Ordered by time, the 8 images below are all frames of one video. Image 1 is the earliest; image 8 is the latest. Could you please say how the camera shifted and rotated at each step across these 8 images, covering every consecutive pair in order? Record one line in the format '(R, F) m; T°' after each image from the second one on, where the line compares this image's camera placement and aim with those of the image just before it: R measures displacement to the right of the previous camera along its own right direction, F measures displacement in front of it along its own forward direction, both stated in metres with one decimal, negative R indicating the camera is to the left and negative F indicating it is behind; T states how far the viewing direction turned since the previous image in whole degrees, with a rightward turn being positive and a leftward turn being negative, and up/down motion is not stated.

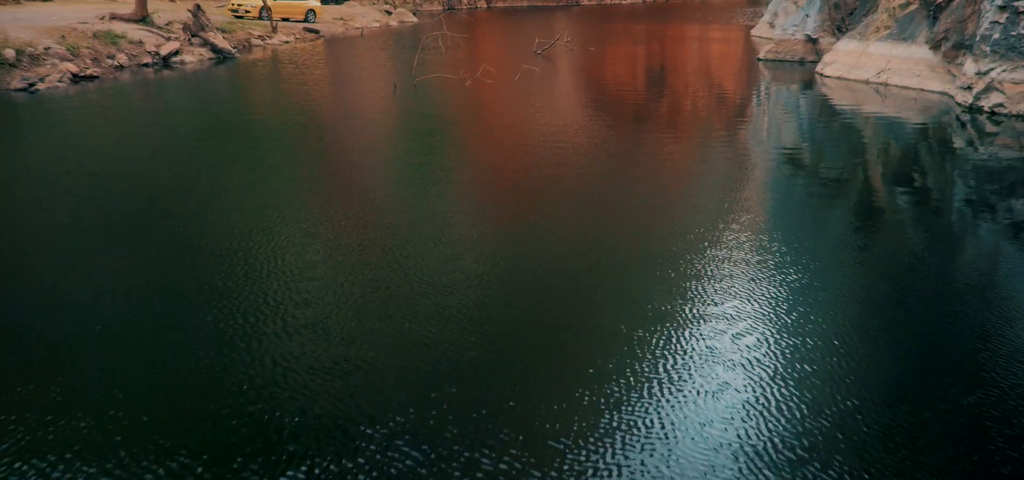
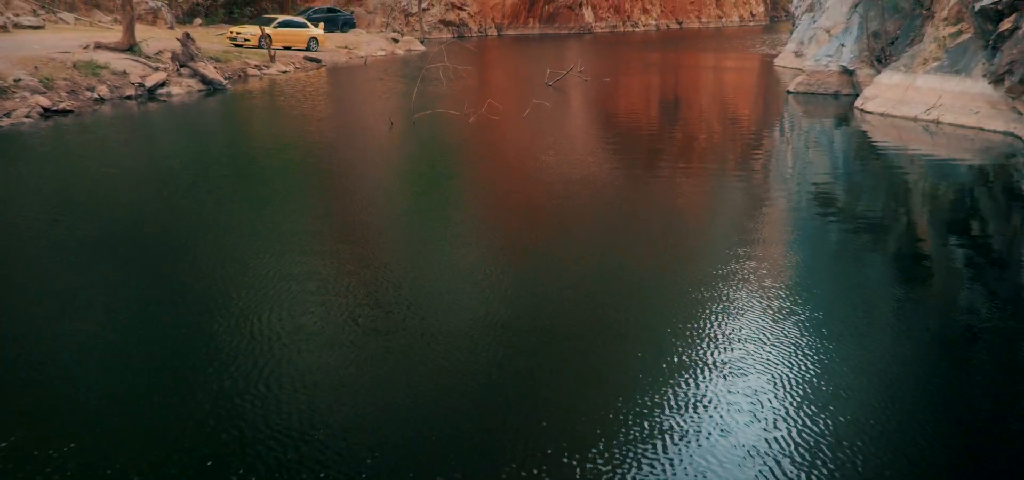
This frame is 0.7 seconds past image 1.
(+0.1, +1.3) m; -1°
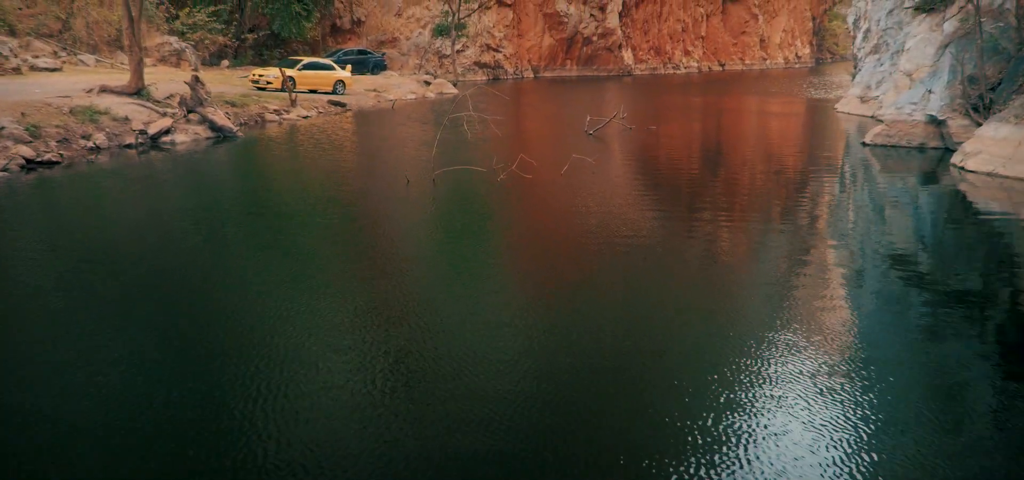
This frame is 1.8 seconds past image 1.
(0.0, +1.8) m; -2°
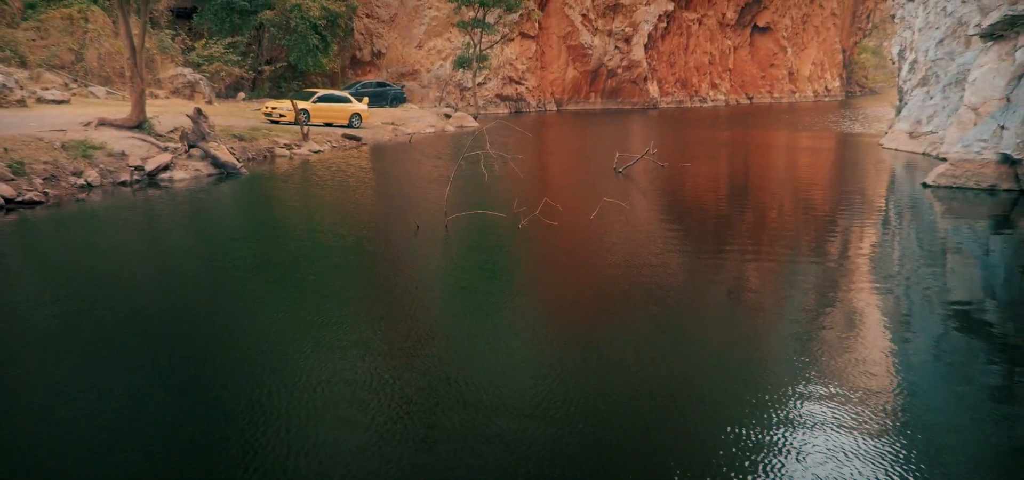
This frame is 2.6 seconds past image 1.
(0.0, +1.2) m; -1°
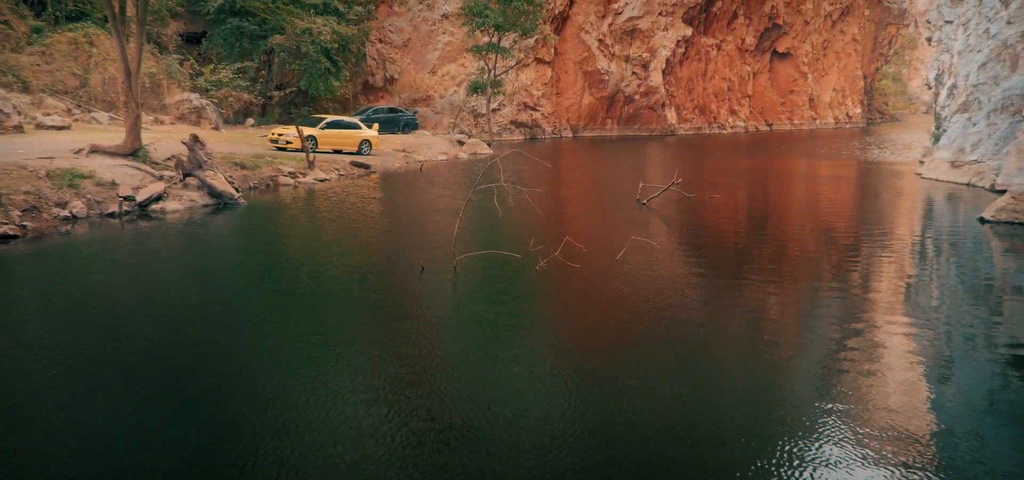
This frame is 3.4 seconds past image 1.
(0.0, +1.0) m; -1°
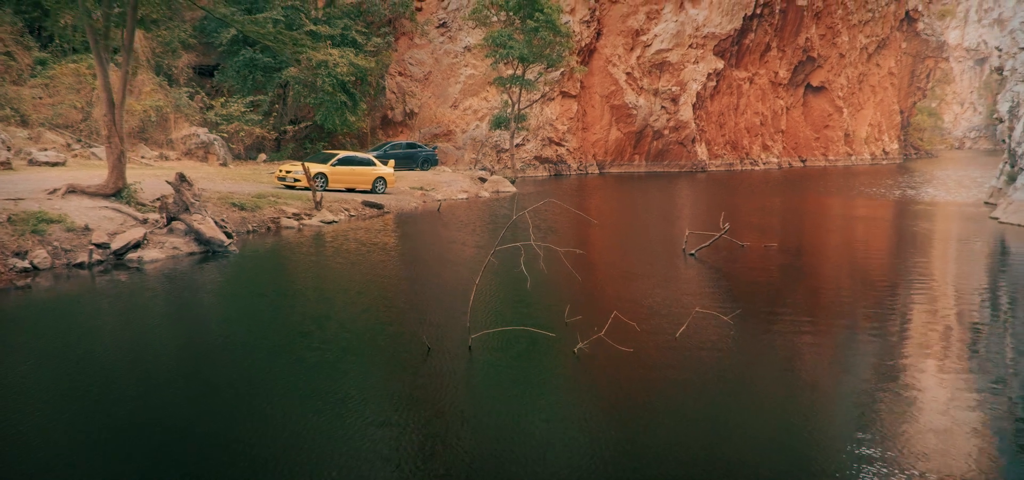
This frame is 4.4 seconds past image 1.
(-0.1, +1.8) m; -2°
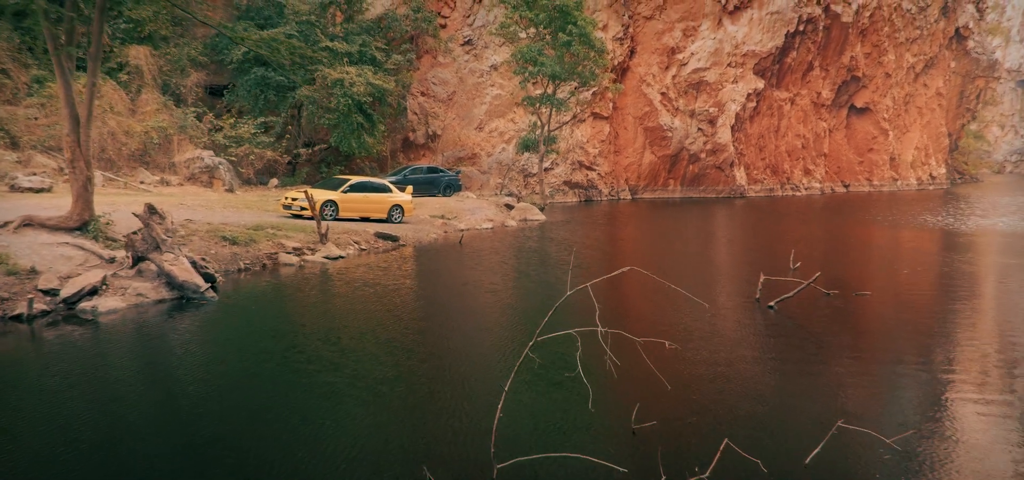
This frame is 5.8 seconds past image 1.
(-0.1, +2.2) m; -2°
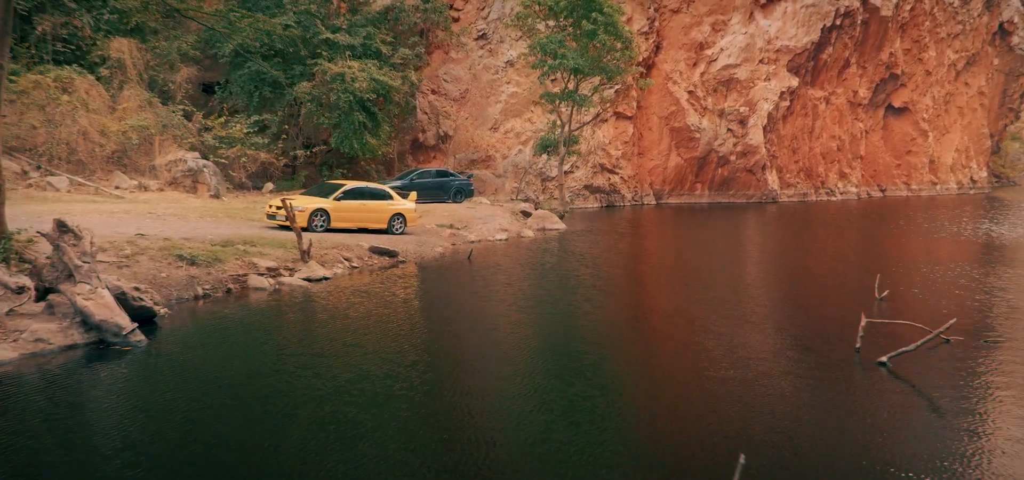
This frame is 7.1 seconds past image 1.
(0.0, +2.4) m; -1°
